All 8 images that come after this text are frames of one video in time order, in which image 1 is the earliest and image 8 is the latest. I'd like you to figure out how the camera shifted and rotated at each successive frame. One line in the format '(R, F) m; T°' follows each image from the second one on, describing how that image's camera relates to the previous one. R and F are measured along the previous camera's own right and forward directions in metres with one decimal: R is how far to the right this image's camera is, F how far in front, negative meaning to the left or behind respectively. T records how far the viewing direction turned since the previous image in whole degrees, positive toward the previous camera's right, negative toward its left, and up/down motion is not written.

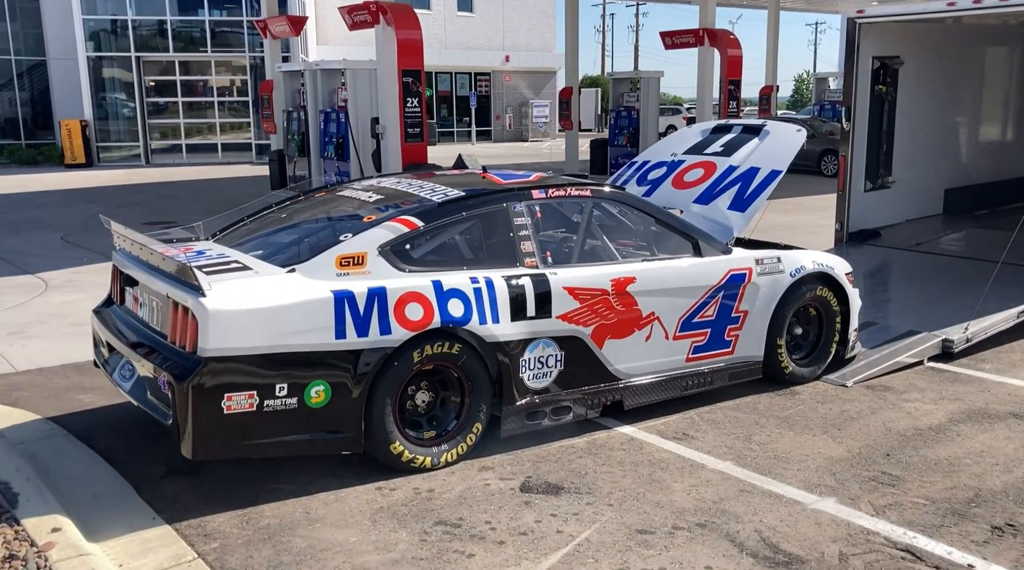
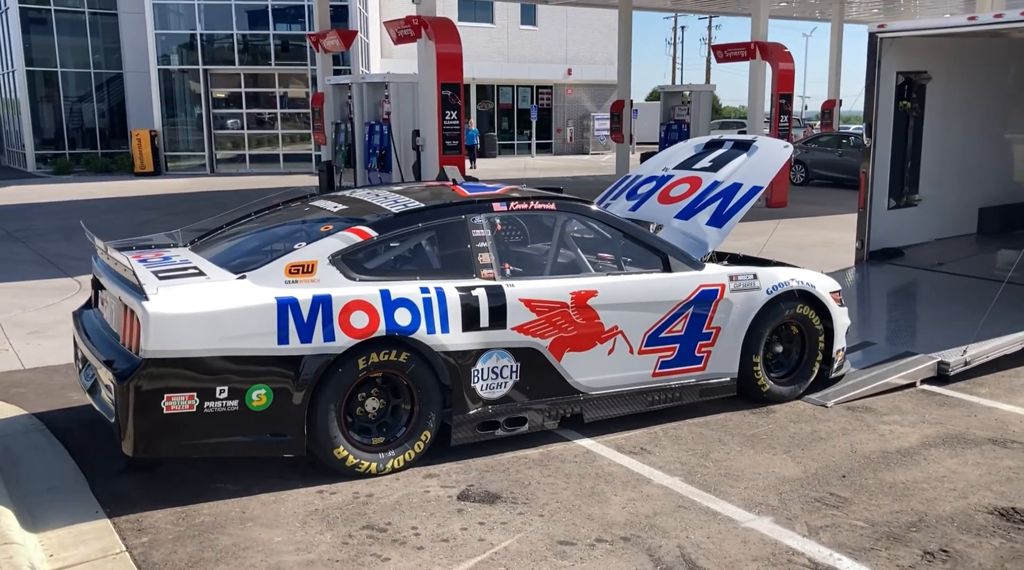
(+0.6, 0.0) m; -4°
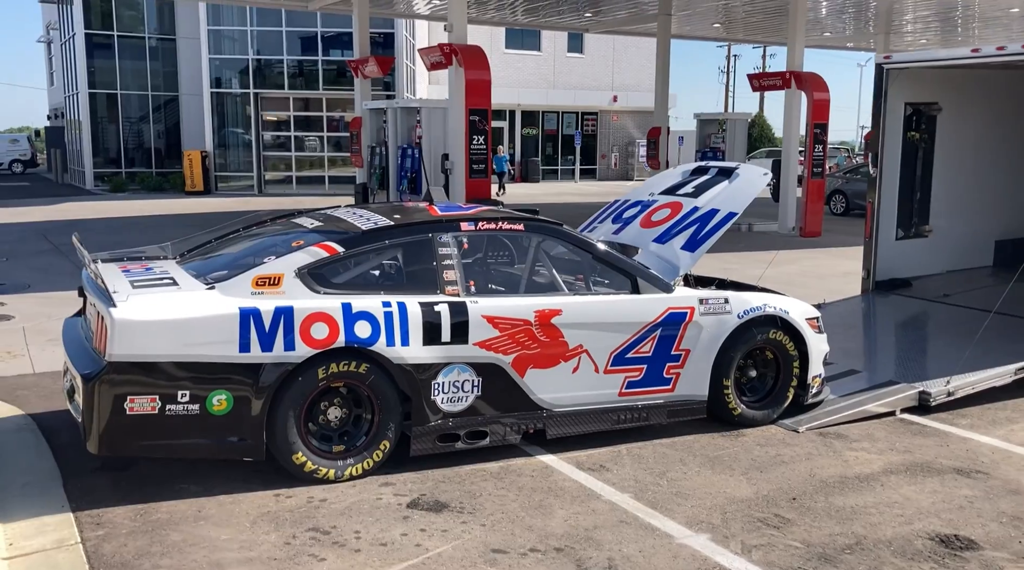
(+0.5, -0.2) m; -3°
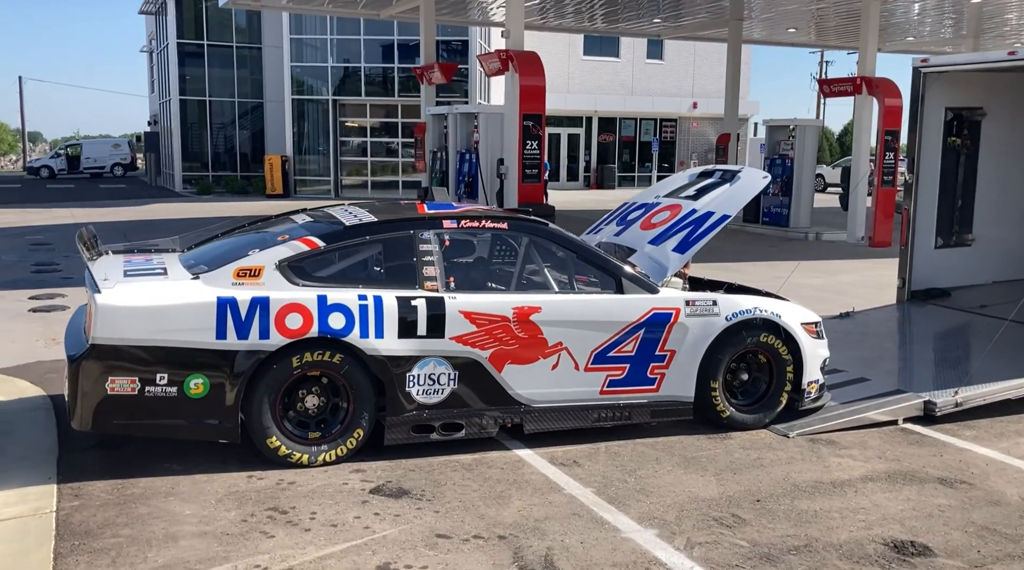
(+0.7, -0.1) m; -5°
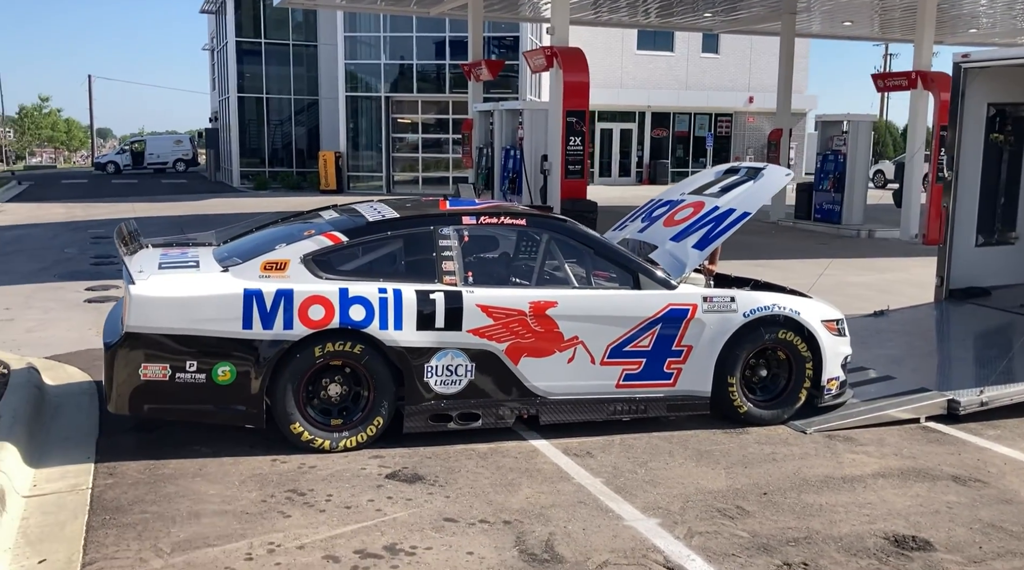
(+0.2, -0.2) m; -3°
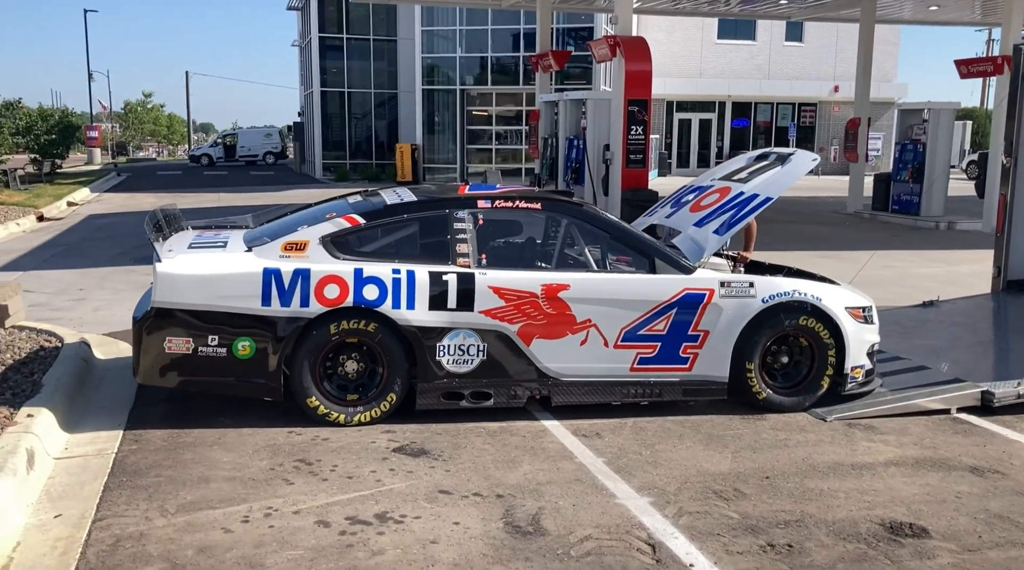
(+0.5, -0.1) m; -5°
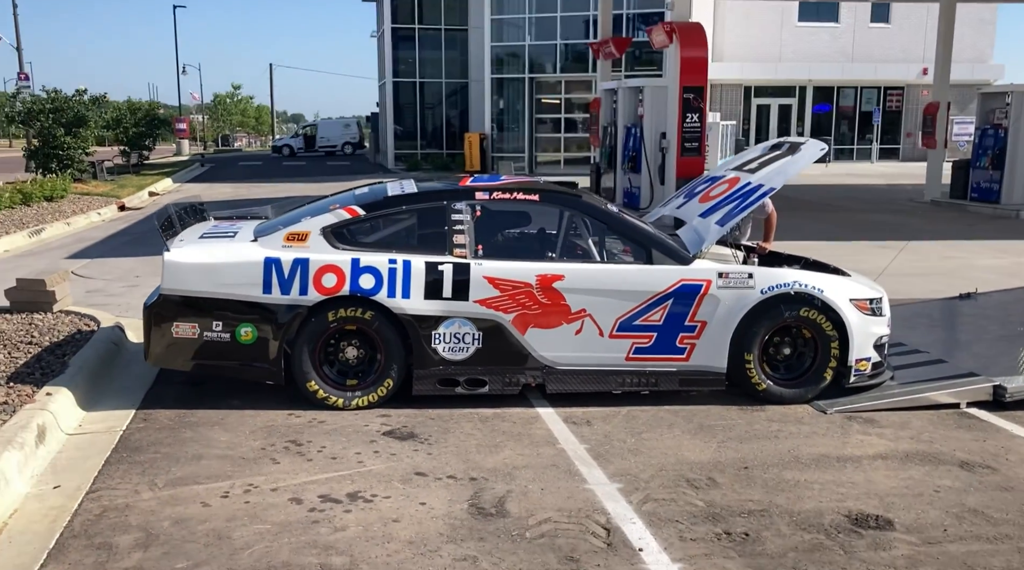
(+0.6, -0.1) m; -5°
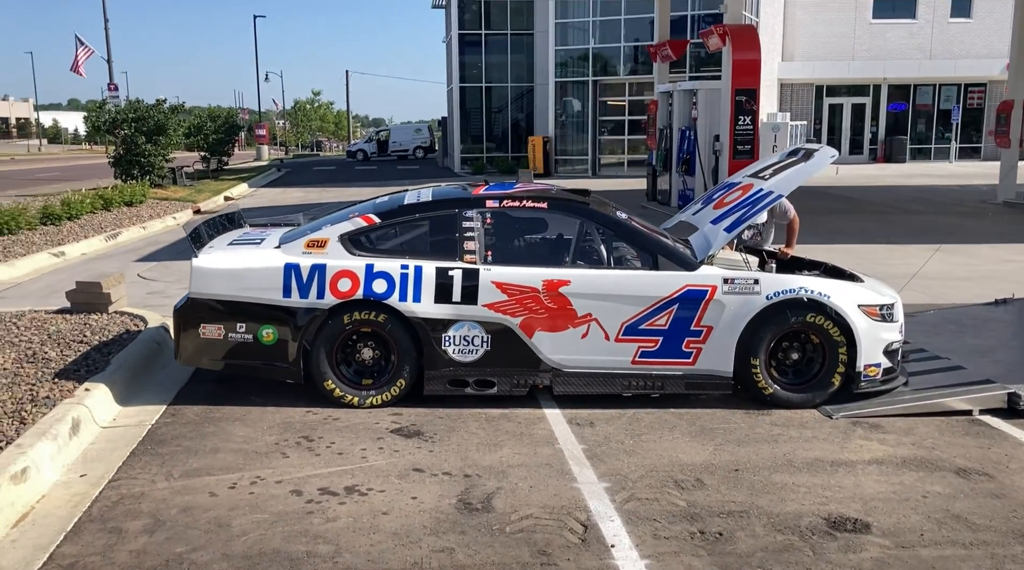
(+0.5, -0.2) m; -5°
